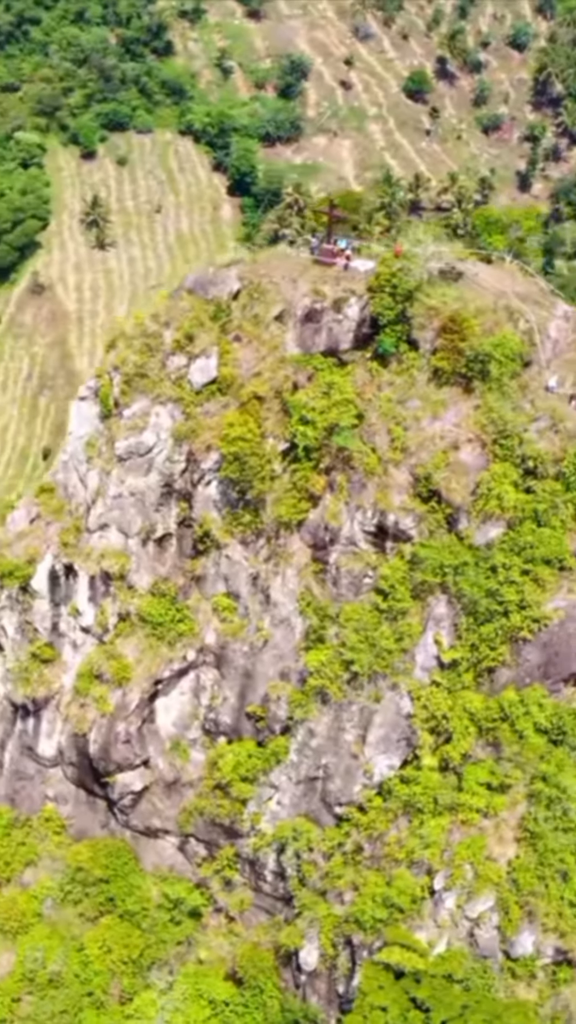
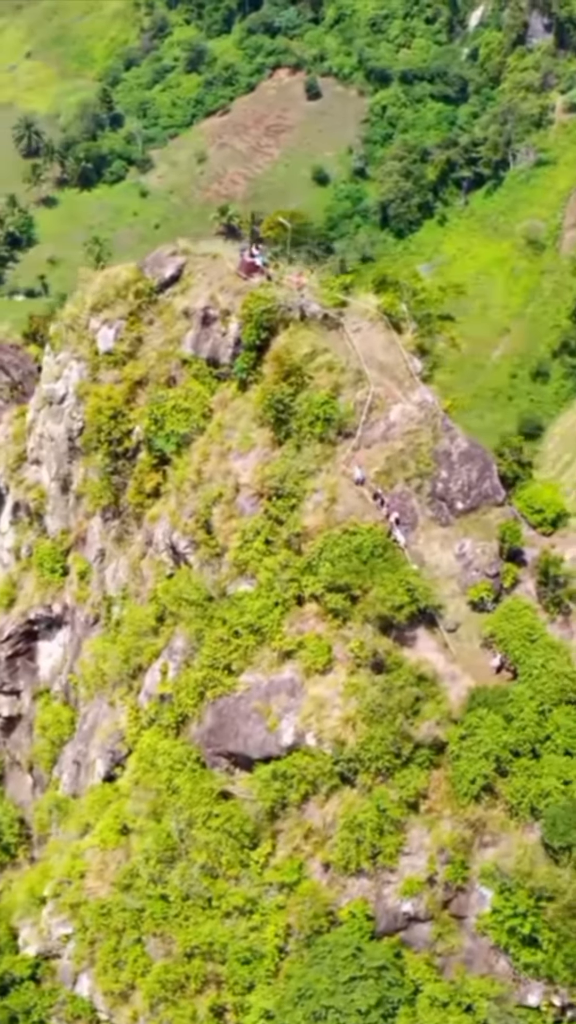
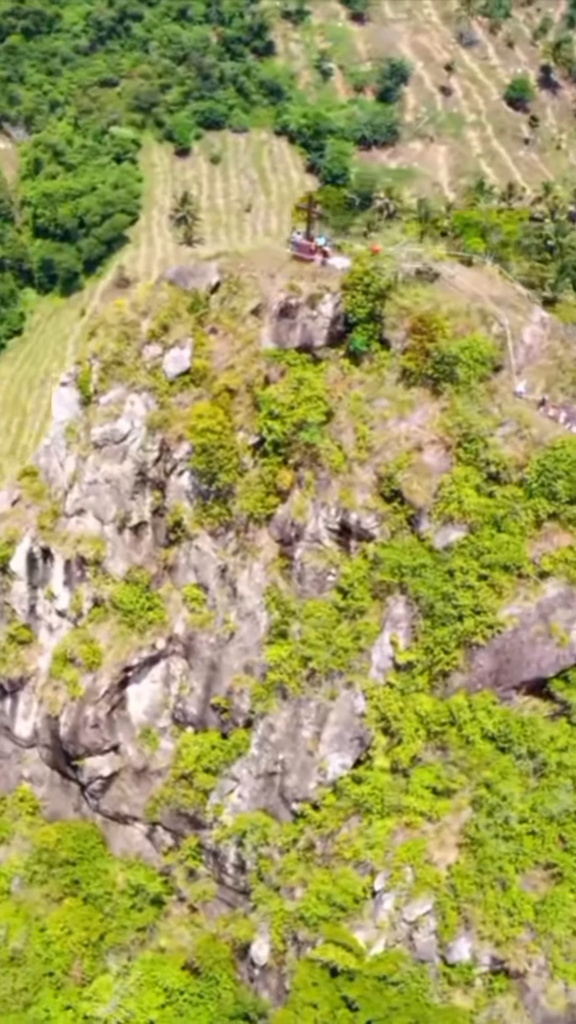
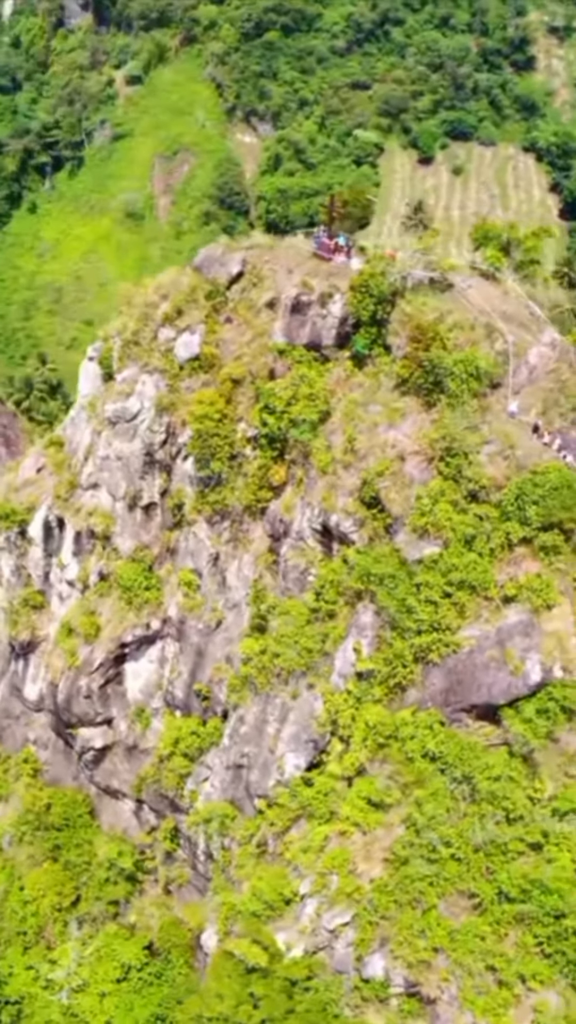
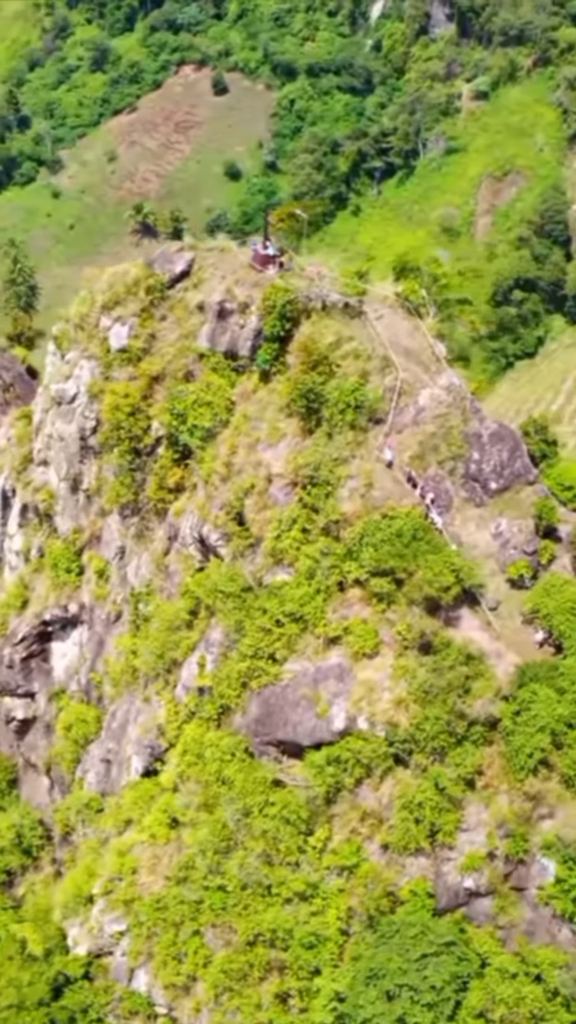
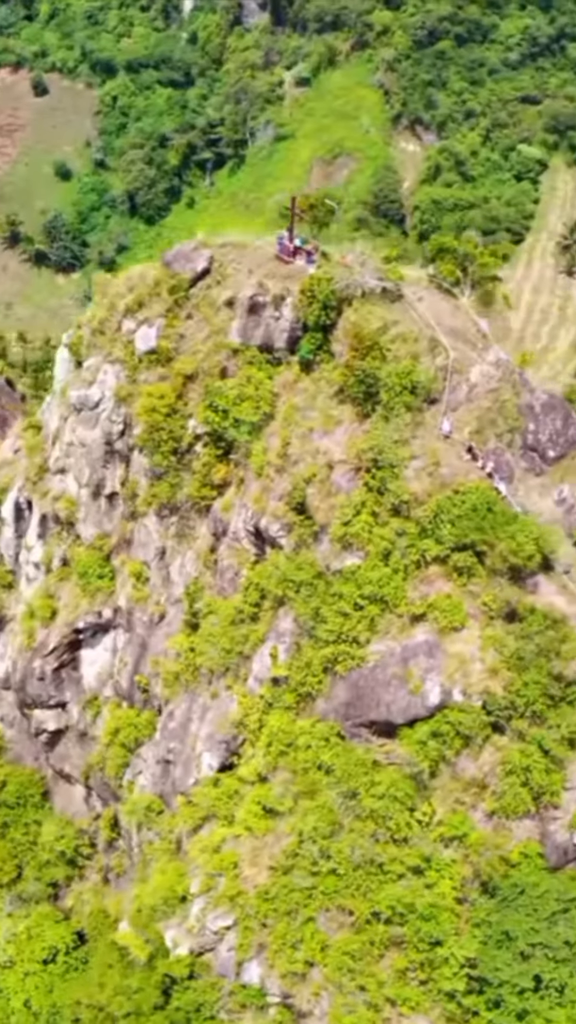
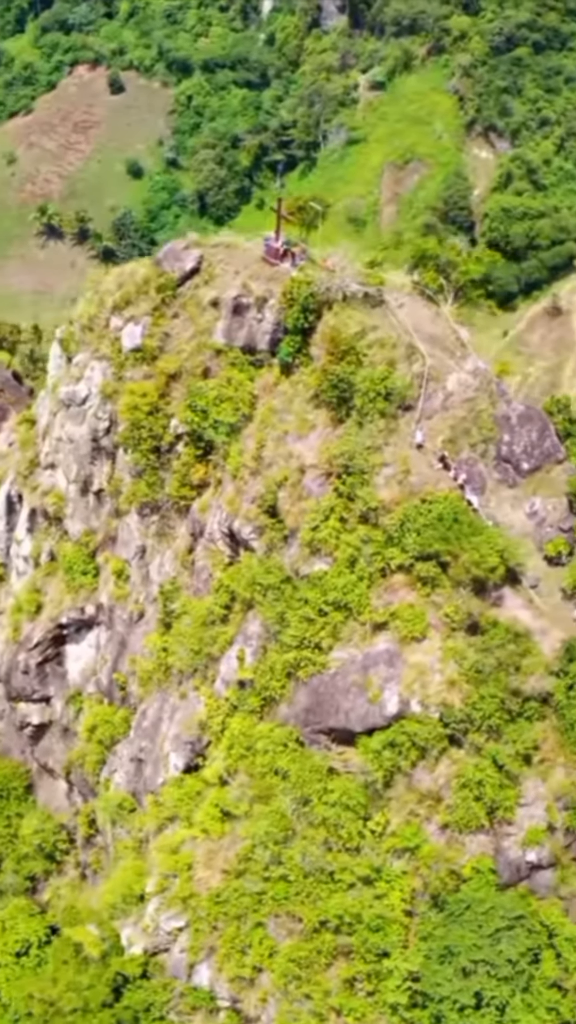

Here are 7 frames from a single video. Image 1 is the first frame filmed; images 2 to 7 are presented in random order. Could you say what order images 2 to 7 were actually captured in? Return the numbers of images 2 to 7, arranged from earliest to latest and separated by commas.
3, 4, 6, 7, 5, 2
